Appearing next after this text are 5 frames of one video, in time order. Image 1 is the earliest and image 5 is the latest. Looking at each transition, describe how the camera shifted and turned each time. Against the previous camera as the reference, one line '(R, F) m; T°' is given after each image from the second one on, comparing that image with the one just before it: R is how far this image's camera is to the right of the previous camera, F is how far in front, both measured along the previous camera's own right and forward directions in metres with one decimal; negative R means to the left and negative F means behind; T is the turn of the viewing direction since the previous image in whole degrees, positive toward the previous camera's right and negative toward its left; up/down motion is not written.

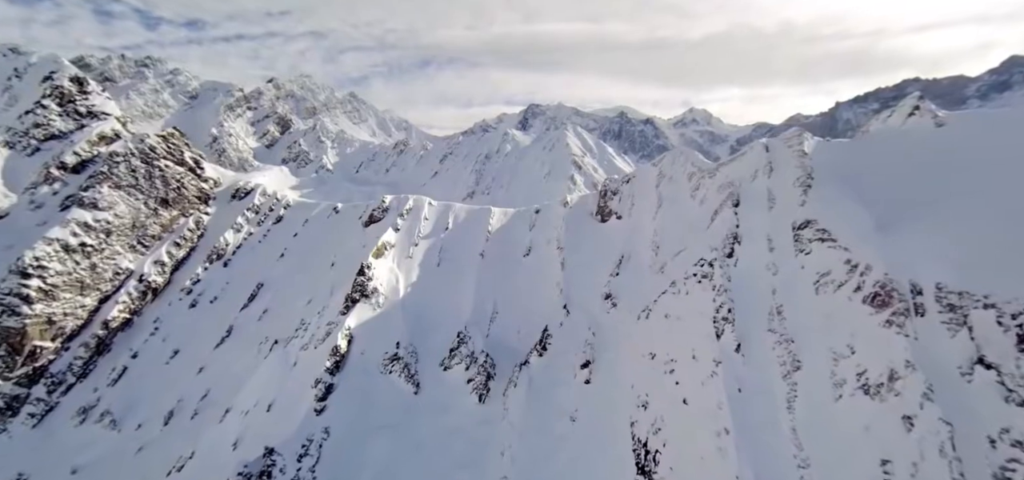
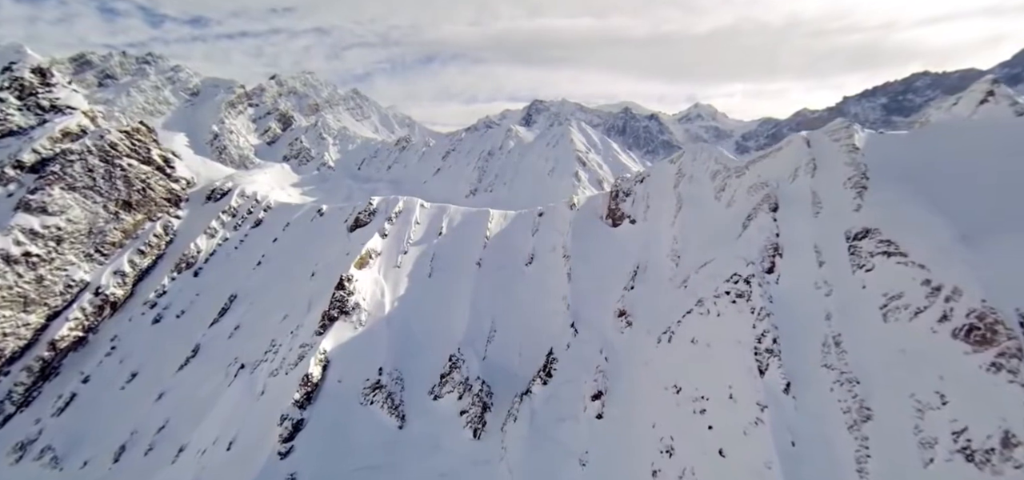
(+0.5, +7.4) m; -1°
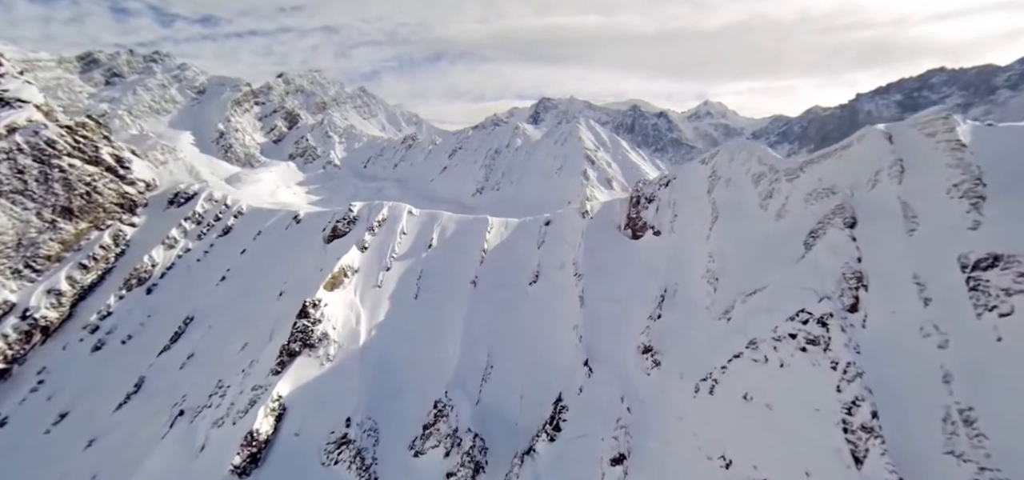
(+0.7, +9.6) m; -1°
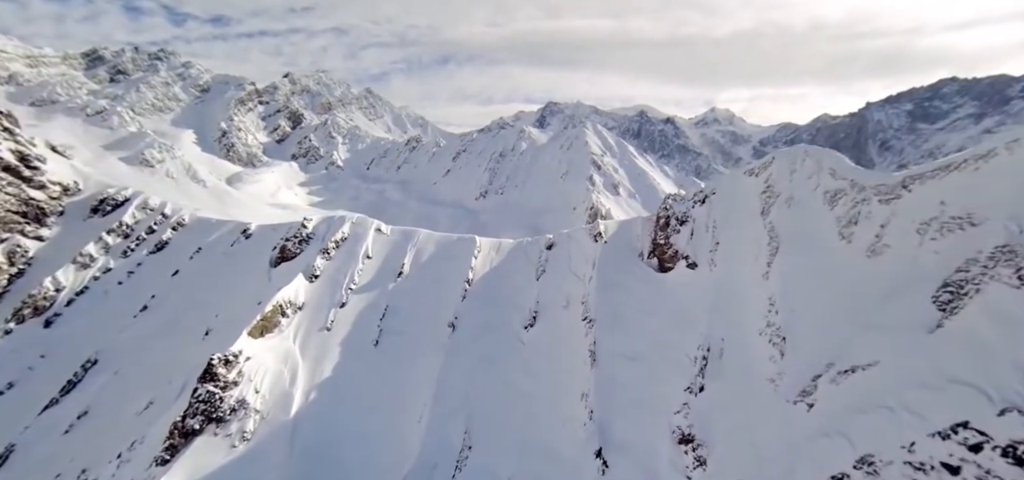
(+1.2, +12.1) m; -1°
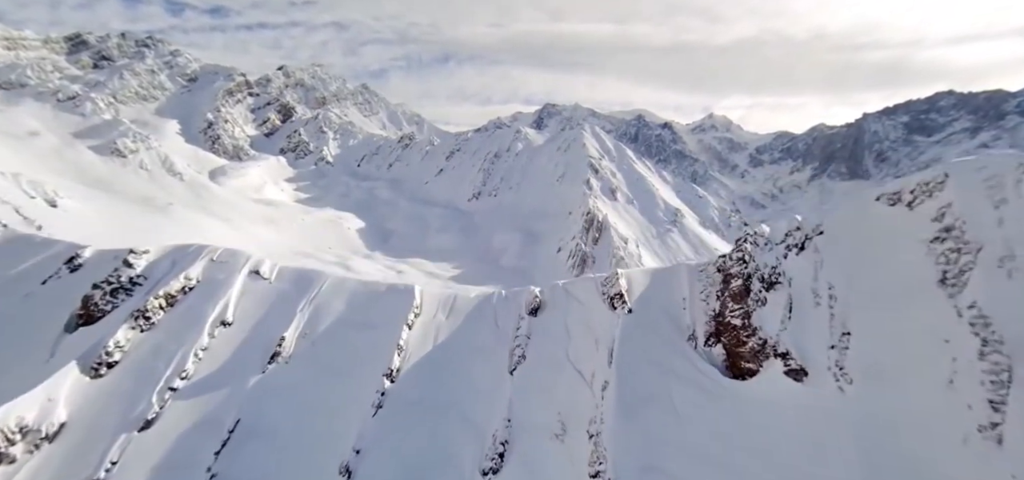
(+2.2, +19.0) m; +1°
